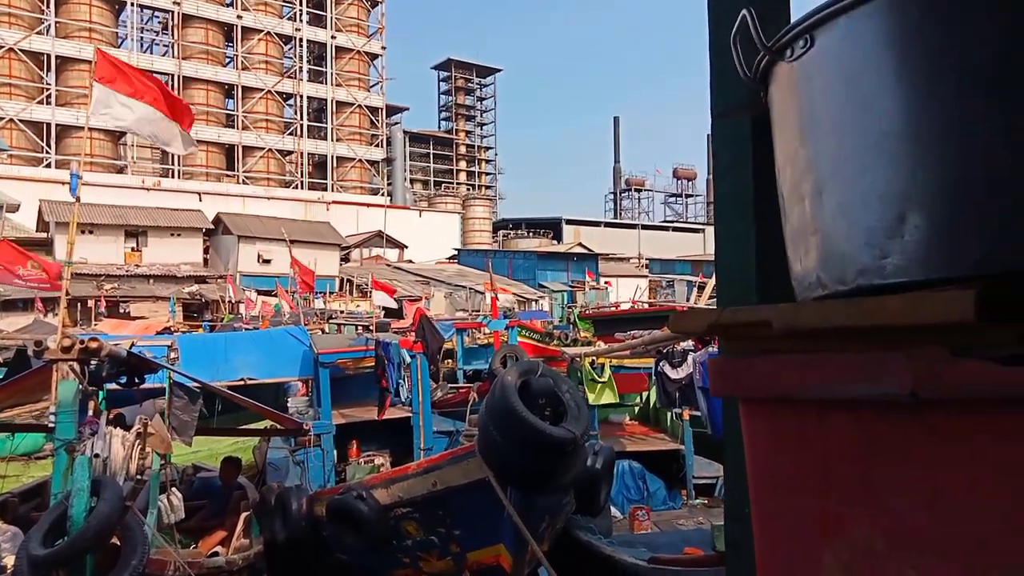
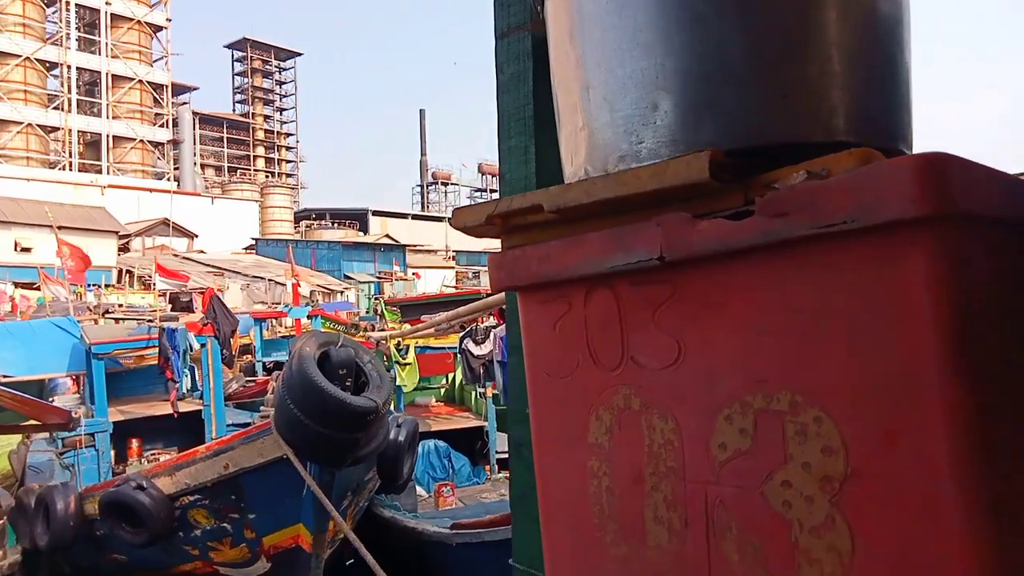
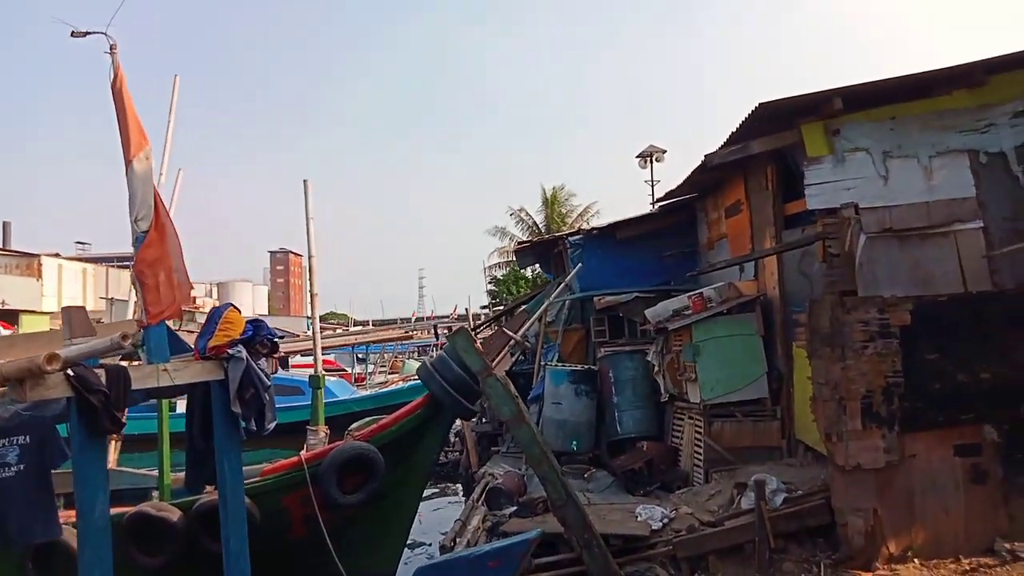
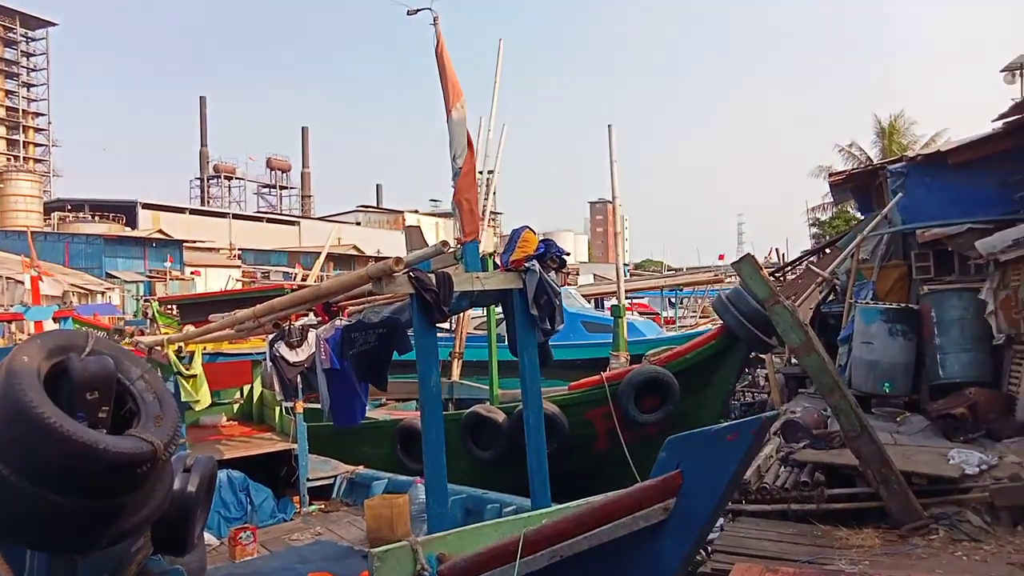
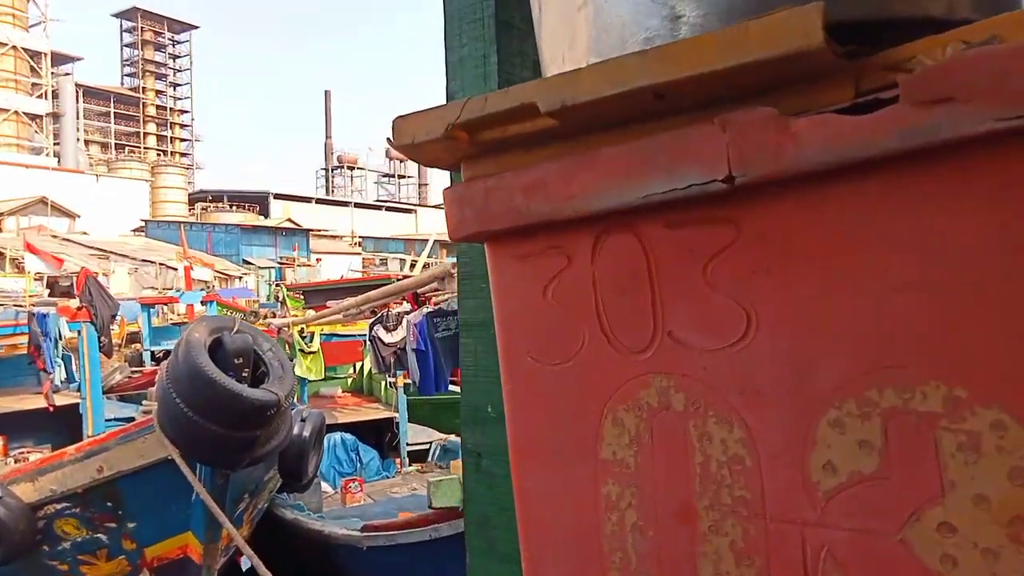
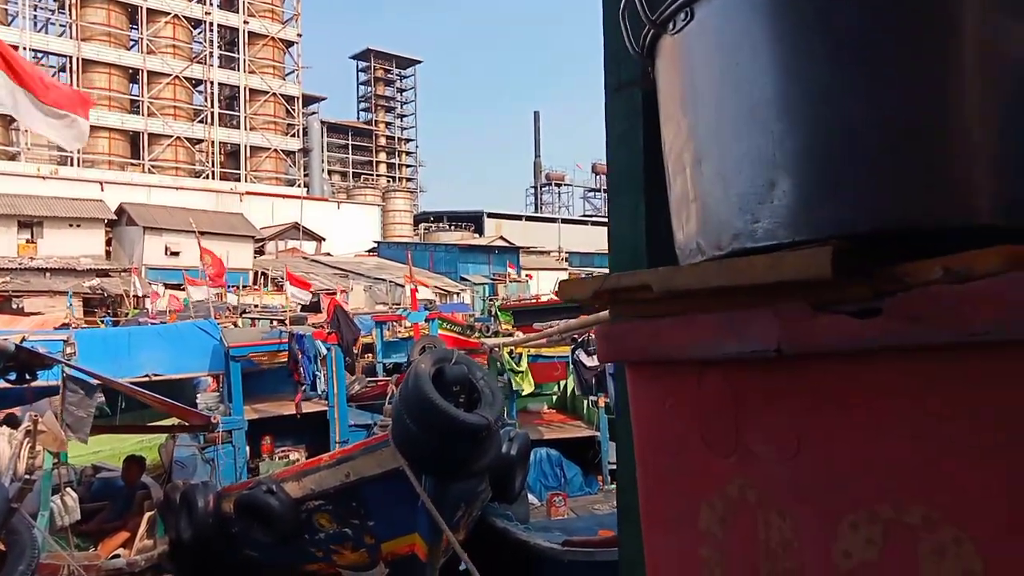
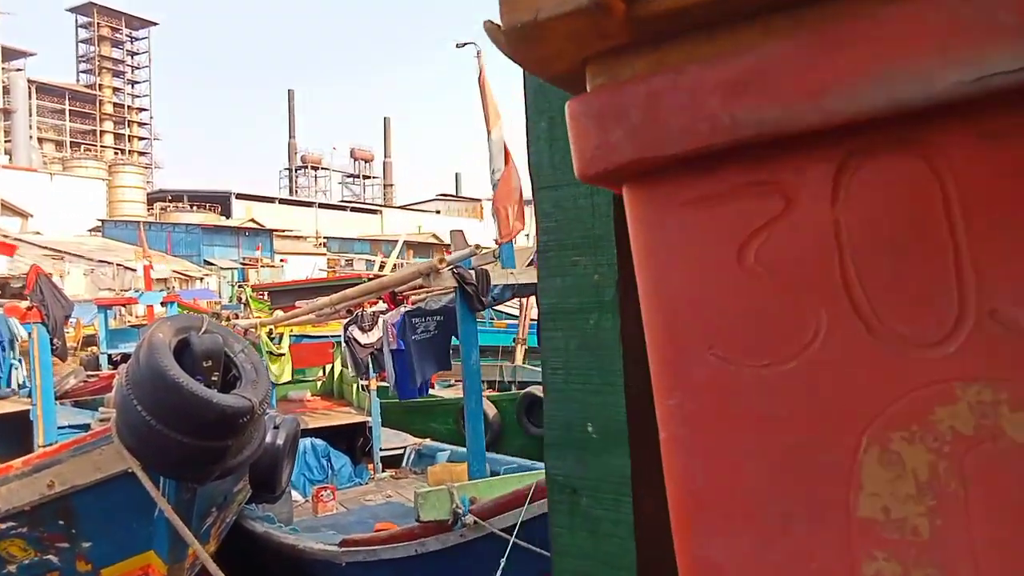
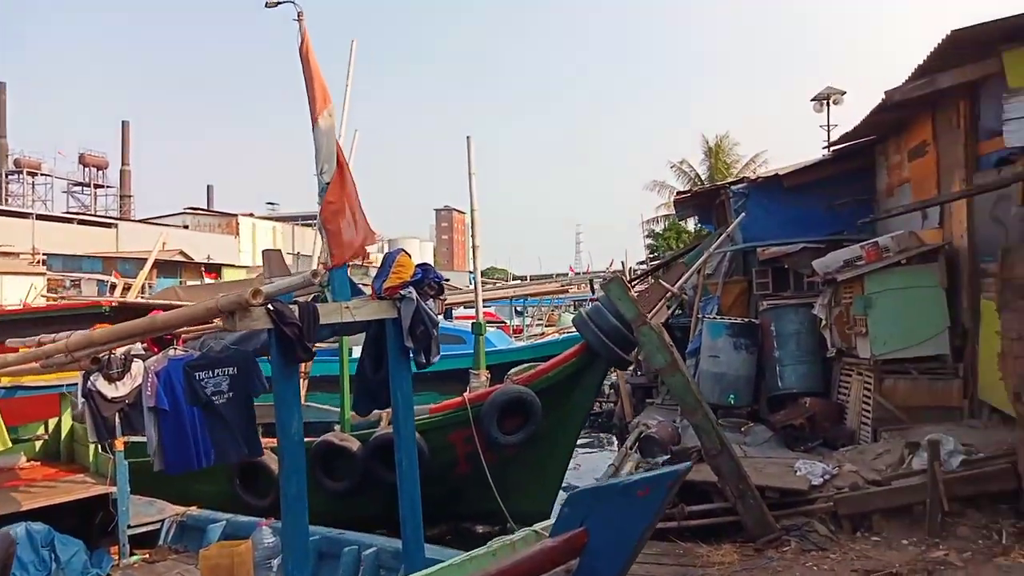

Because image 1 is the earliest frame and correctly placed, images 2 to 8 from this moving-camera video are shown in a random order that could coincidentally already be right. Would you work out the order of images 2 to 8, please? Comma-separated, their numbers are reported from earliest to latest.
6, 2, 5, 7, 4, 8, 3
